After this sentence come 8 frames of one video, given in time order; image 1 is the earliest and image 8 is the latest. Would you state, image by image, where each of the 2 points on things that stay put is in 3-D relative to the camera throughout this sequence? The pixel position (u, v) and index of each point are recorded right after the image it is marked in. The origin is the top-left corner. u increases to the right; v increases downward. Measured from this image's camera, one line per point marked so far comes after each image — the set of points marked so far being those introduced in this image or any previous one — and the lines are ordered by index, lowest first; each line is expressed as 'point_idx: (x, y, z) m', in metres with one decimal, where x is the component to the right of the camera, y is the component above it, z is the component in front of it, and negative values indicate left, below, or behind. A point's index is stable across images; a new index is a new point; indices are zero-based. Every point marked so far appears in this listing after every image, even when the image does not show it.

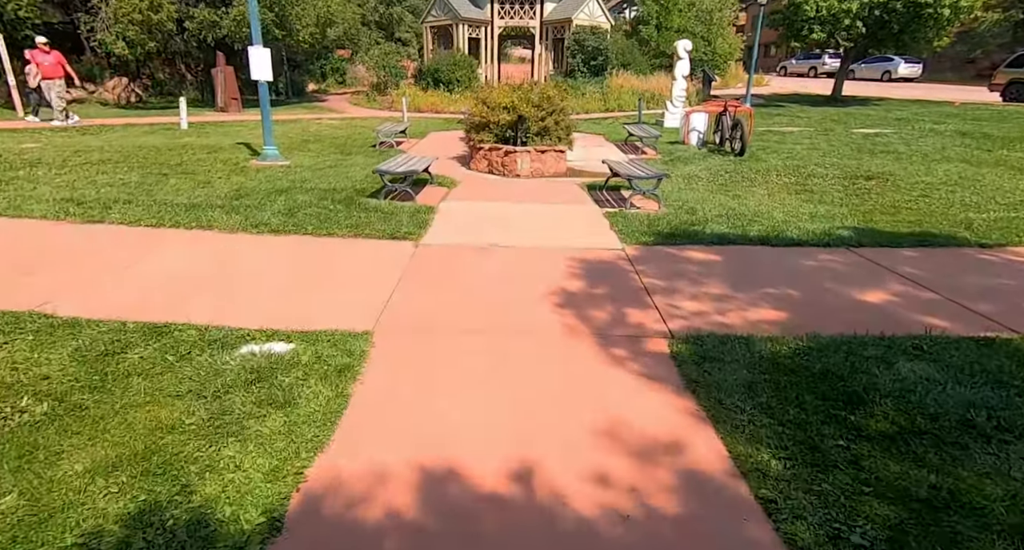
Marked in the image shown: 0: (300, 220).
0: (-1.9, +0.5, +5.1) m
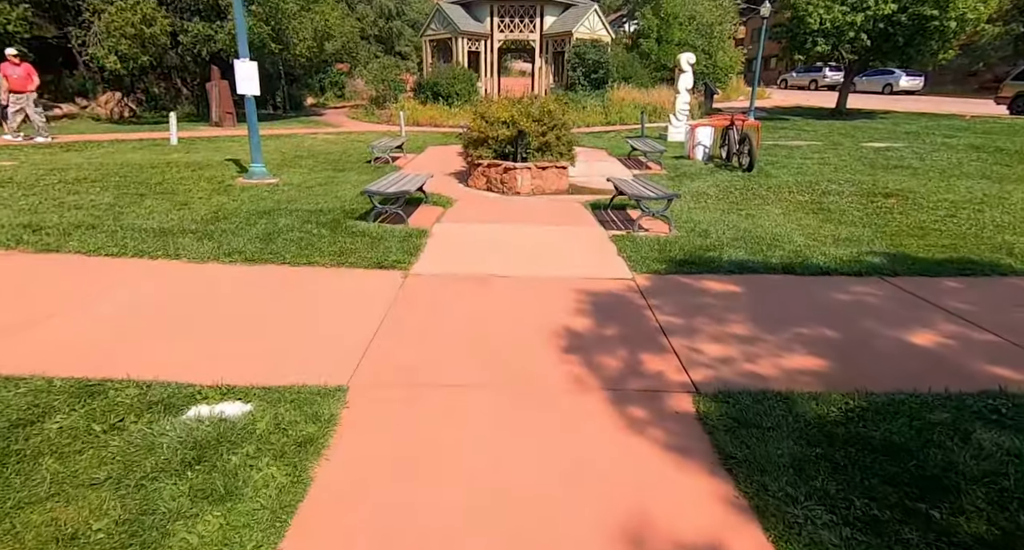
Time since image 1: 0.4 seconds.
0: (-1.9, +0.2, +4.7) m
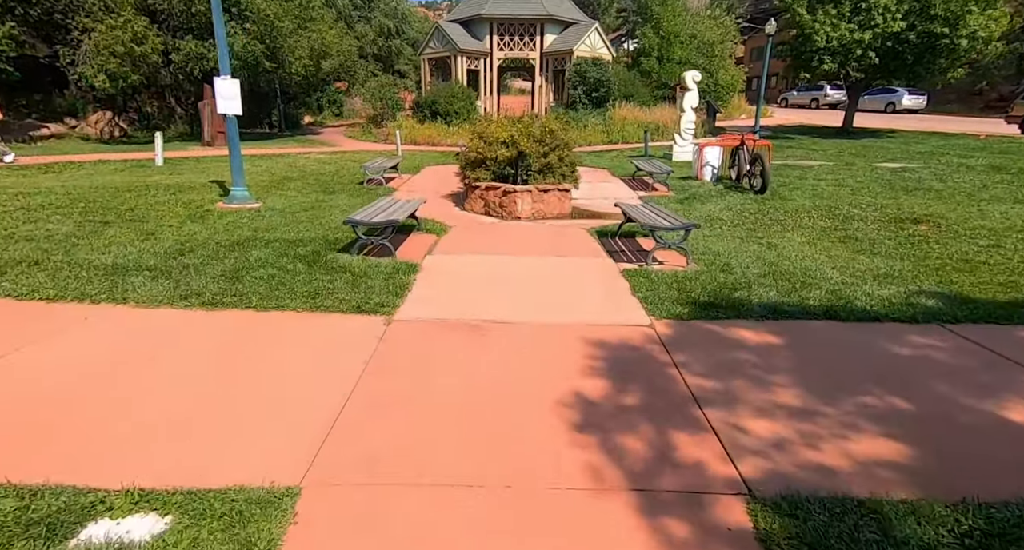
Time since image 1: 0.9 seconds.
0: (-1.9, -0.1, +4.1) m
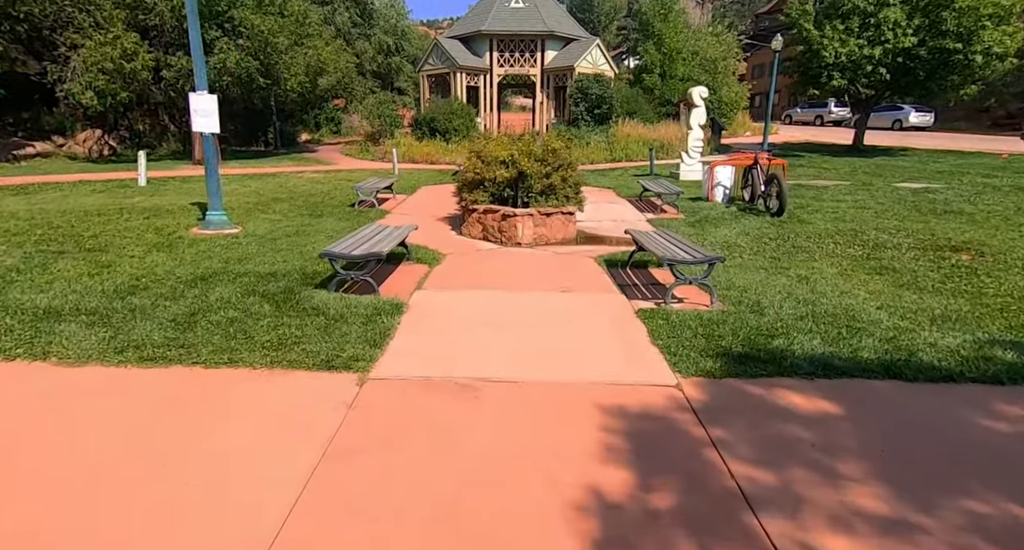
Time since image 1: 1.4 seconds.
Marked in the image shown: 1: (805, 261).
0: (-1.9, -0.4, +3.5) m
1: (+3.0, +0.1, +6.2) m
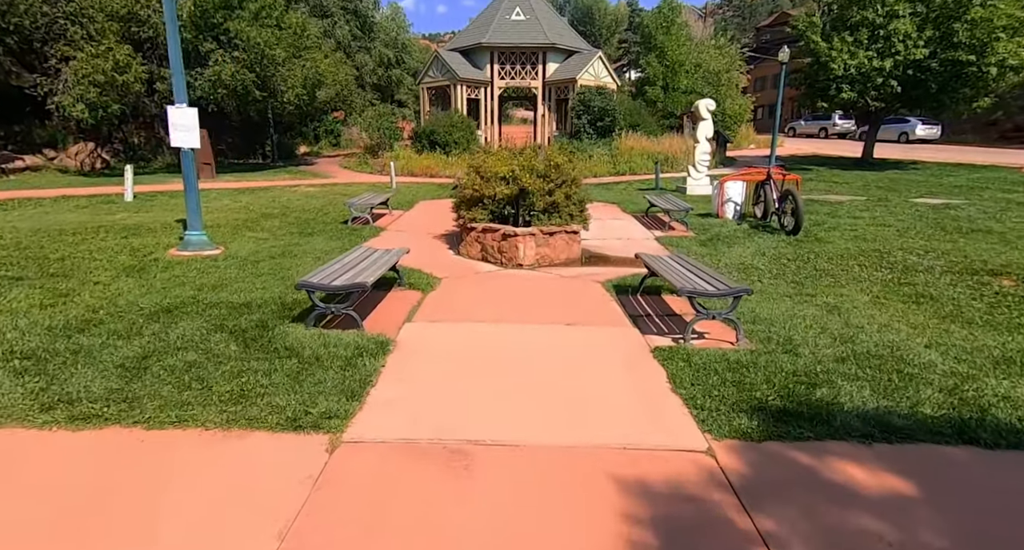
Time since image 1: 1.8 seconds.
0: (-1.9, -0.6, +3.0) m
1: (+3.0, -0.1, +5.7) m
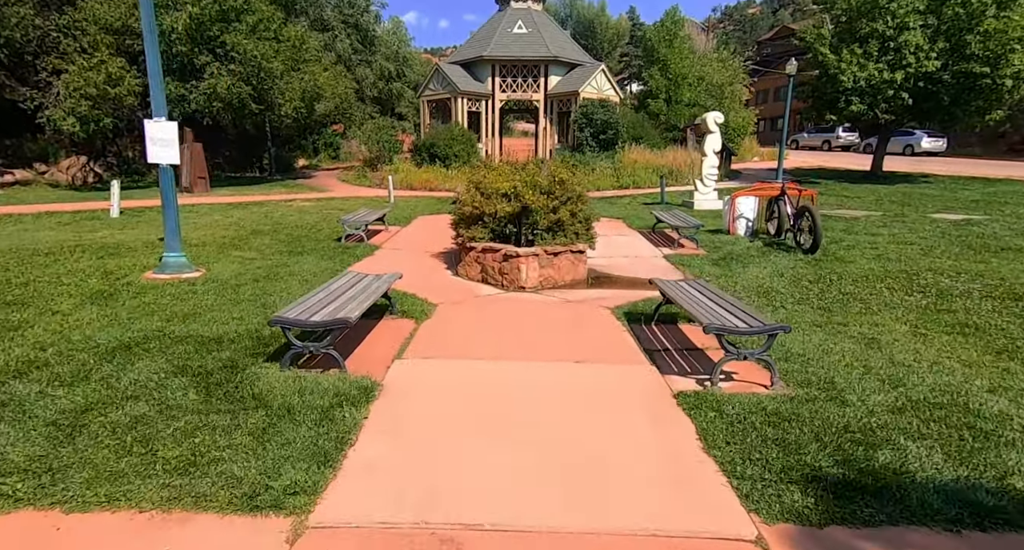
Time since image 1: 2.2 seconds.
0: (-1.9, -0.7, +2.5) m
1: (+3.1, -0.3, +5.2) m
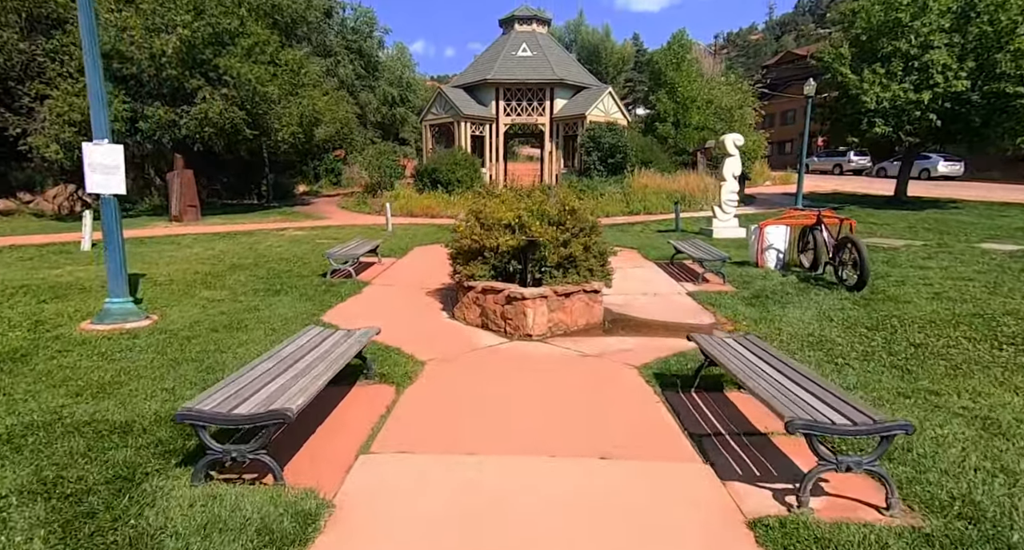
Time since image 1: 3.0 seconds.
0: (-1.8, -1.0, +1.5) m
1: (+3.1, -0.7, +4.2) m
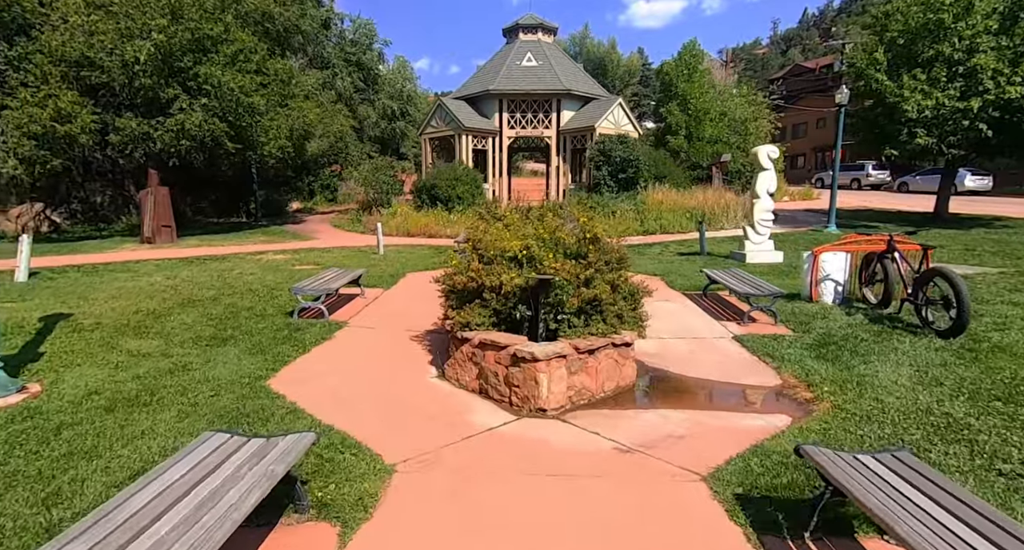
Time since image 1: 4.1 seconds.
0: (-1.8, -1.3, 0.0) m
1: (+3.1, -1.1, +2.6) m
